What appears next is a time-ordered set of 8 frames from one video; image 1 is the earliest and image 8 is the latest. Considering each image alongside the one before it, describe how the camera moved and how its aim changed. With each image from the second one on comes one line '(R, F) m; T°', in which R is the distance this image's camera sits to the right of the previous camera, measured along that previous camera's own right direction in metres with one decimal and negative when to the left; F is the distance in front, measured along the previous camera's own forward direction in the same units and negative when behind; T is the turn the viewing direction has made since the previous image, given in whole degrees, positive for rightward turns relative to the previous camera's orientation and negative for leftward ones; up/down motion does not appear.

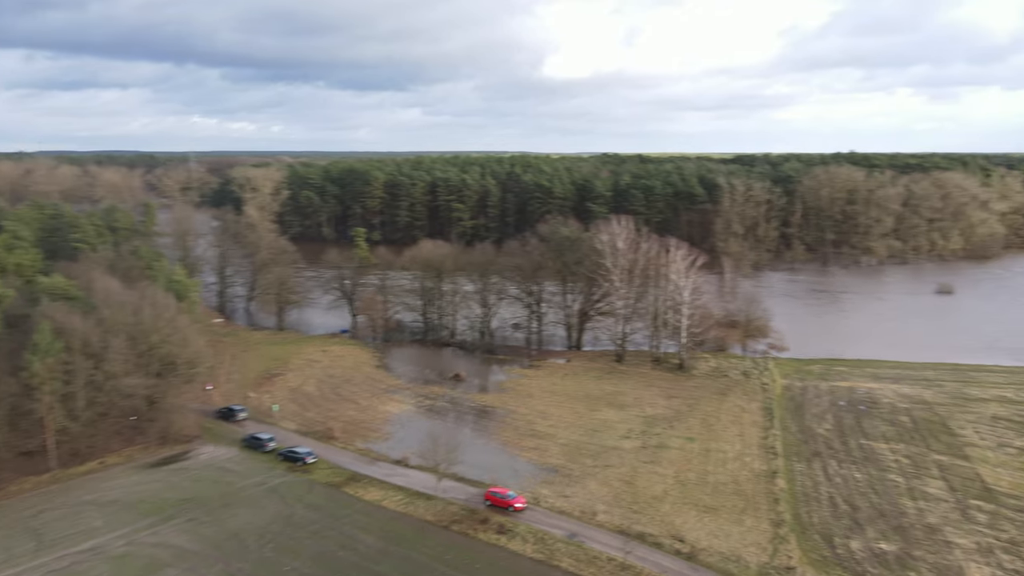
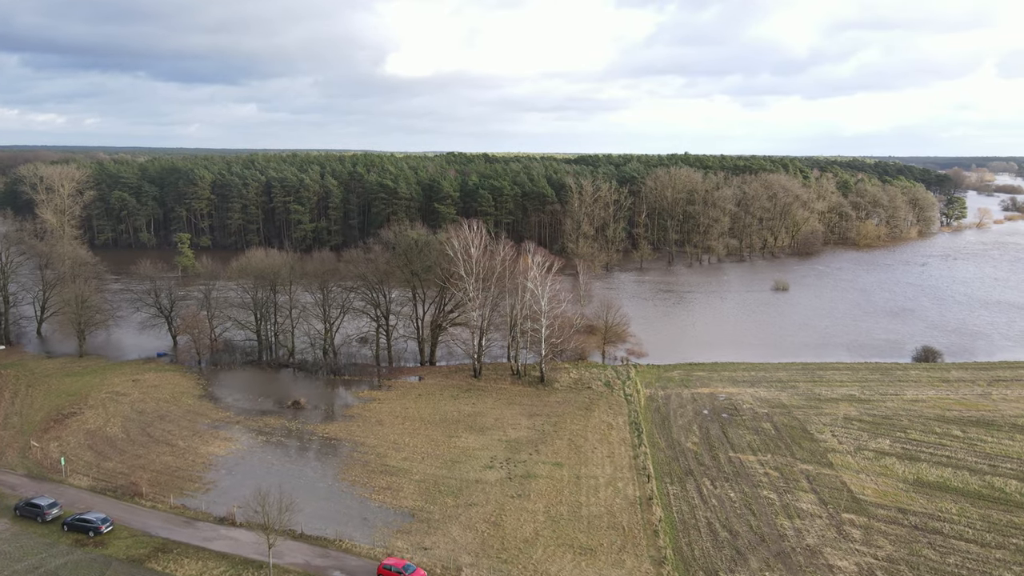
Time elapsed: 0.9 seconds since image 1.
(+0.1, +3.5) m; +12°
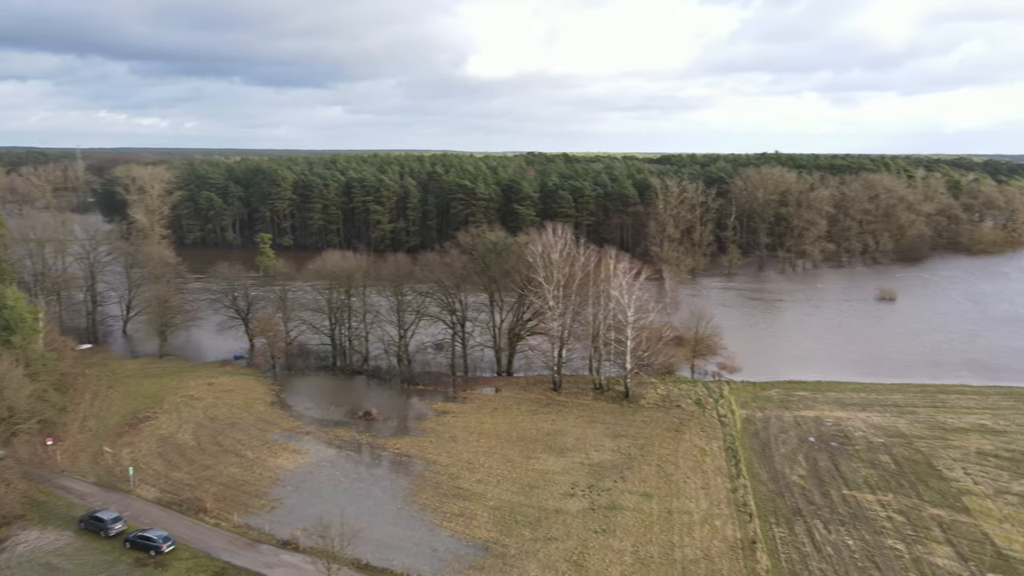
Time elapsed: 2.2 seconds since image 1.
(-0.3, +2.4) m; -6°
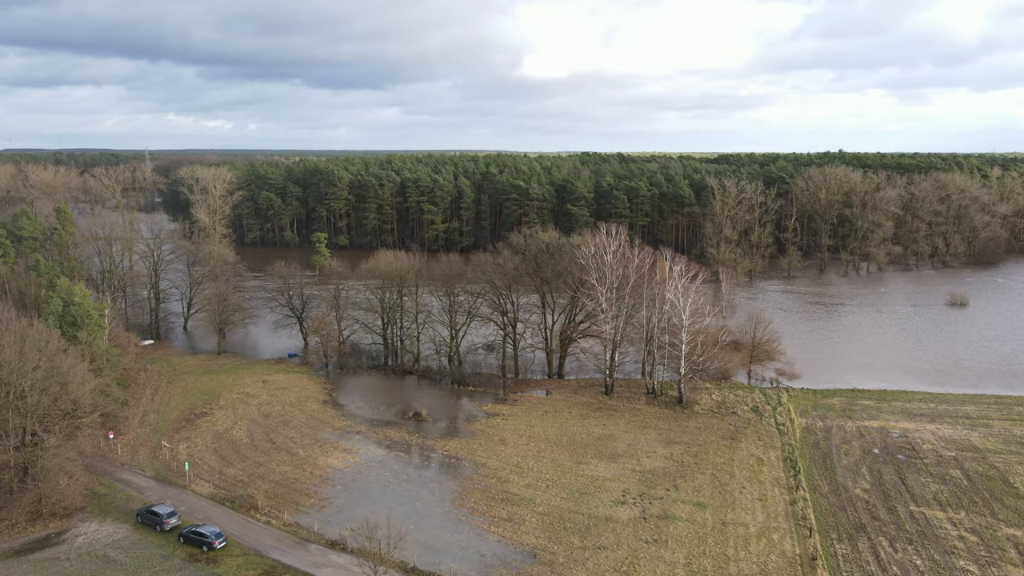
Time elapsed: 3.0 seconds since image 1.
(+0.1, +0.4) m; -4°
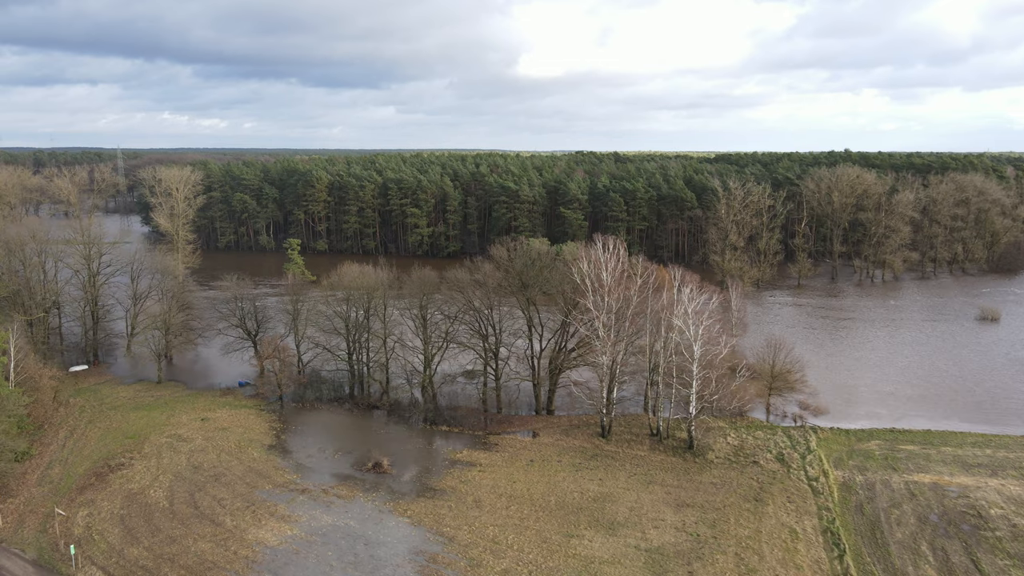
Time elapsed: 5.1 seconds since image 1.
(+0.7, +5.7) m; 0°
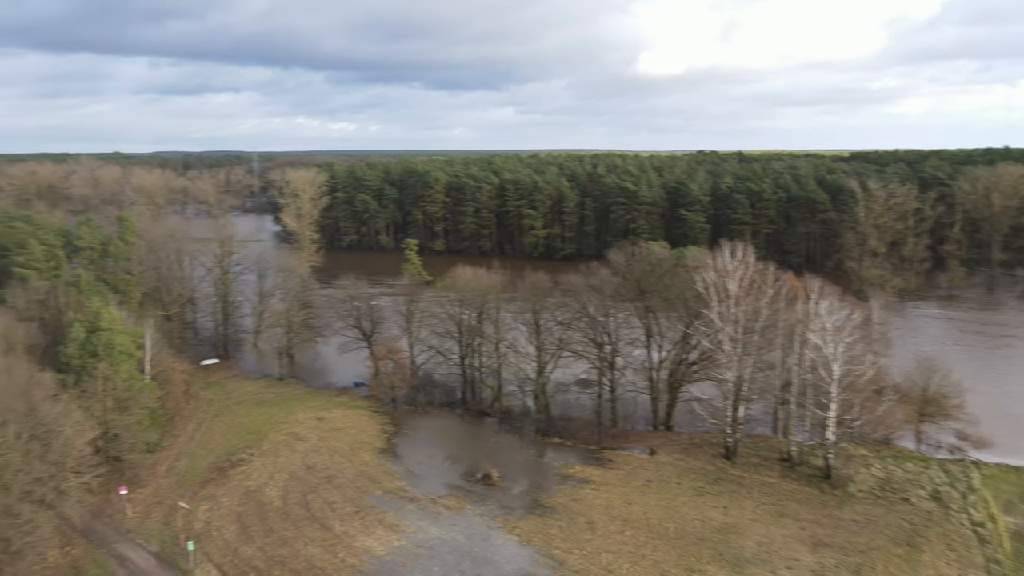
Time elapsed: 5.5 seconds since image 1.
(-0.2, +1.4) m; -9°
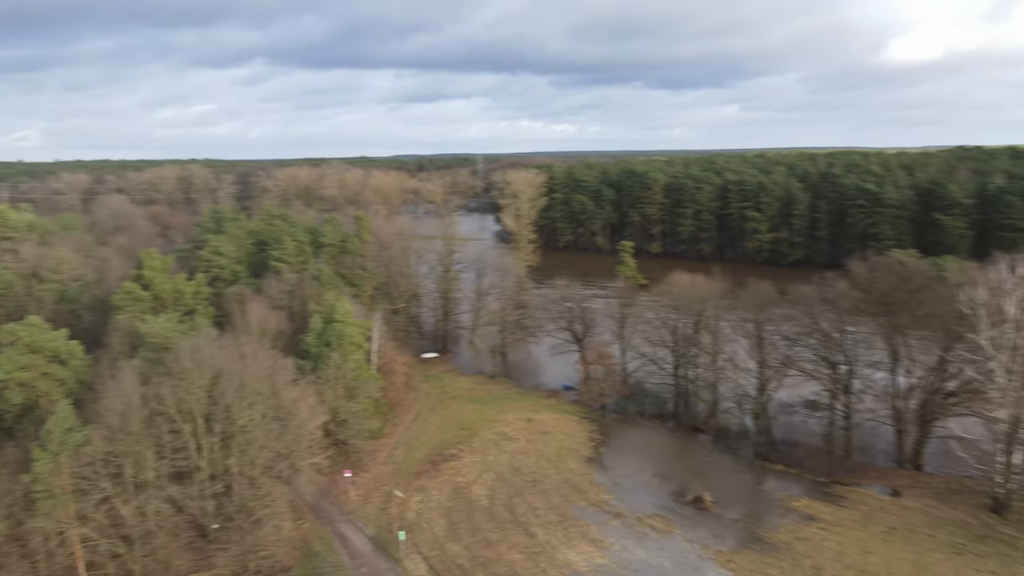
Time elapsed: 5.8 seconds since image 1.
(-0.2, +1.1) m; -17°
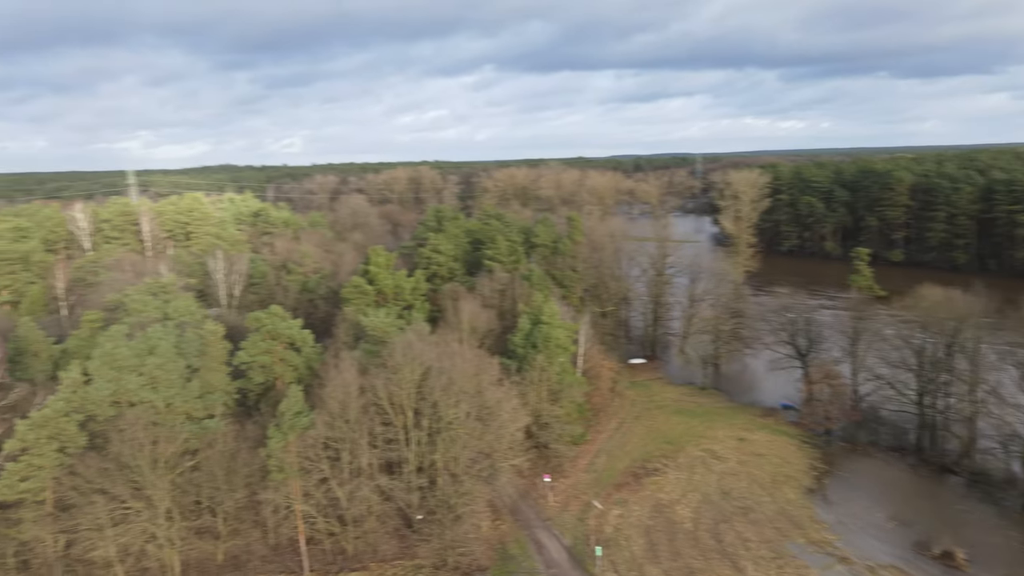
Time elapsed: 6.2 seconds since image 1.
(0.0, +1.0) m; -16°
